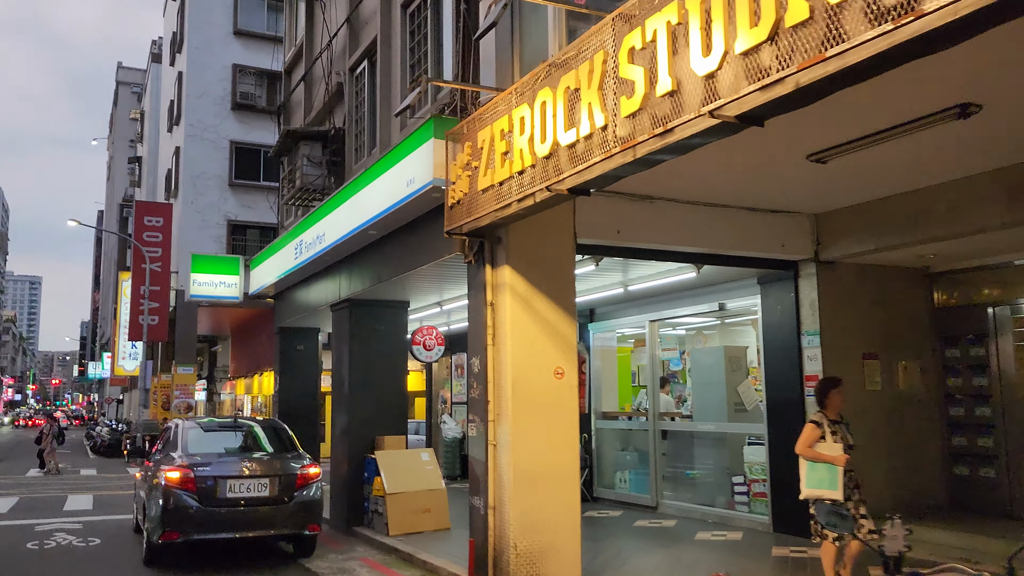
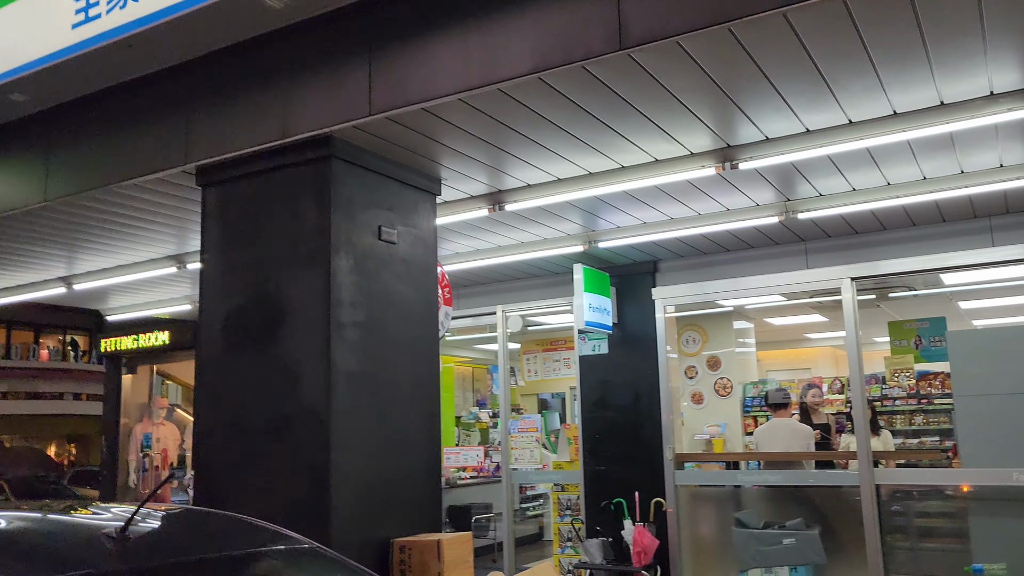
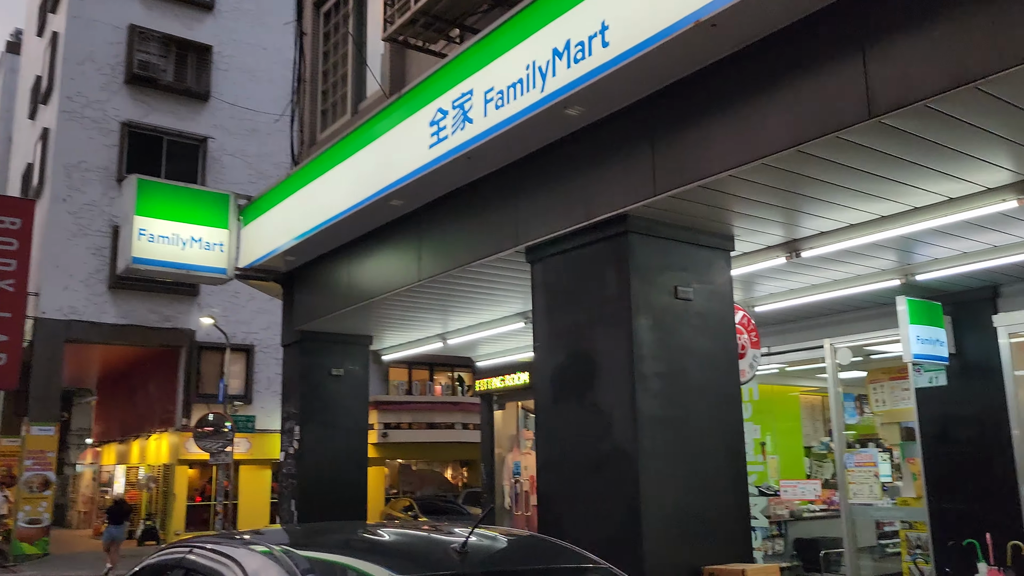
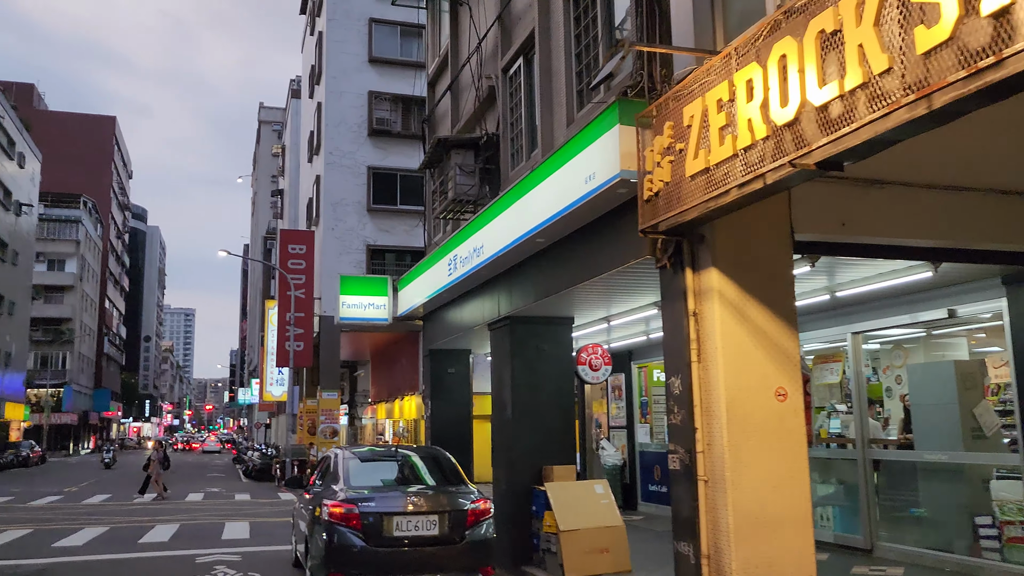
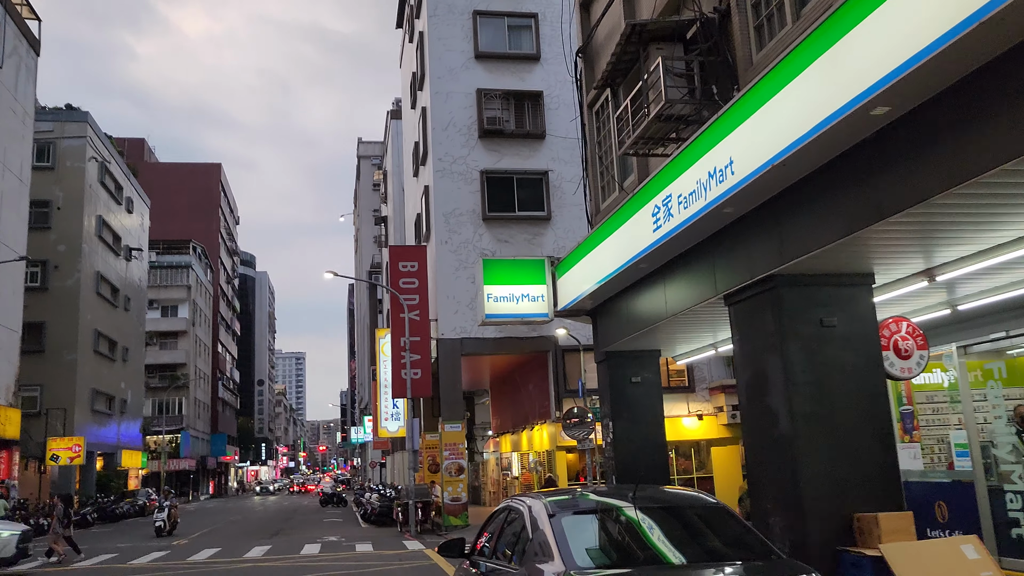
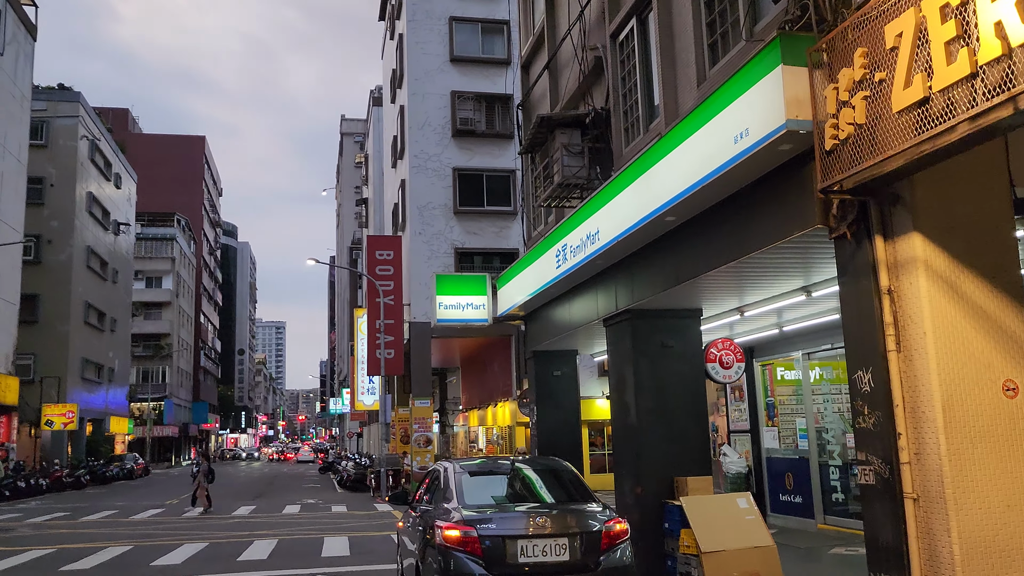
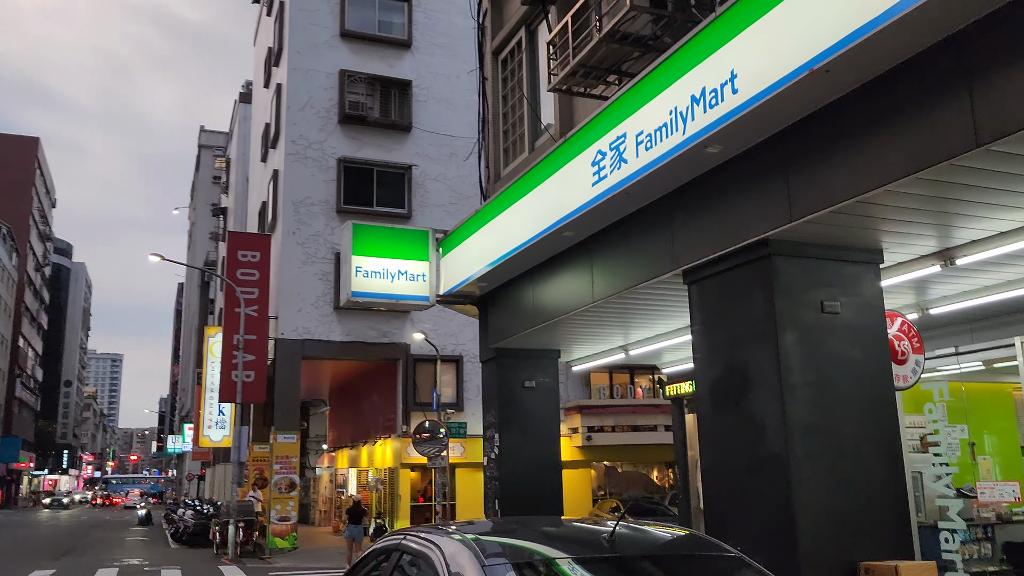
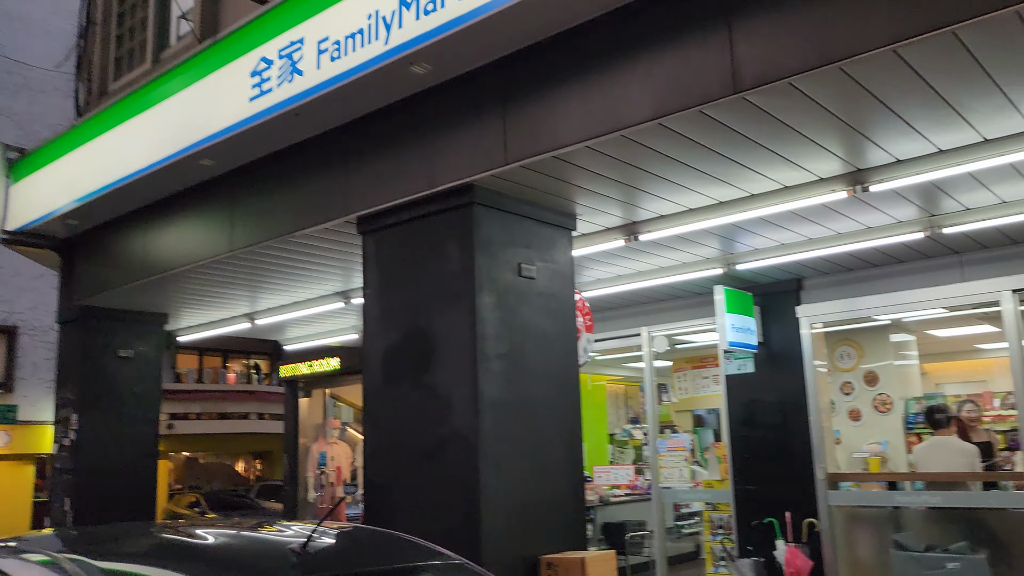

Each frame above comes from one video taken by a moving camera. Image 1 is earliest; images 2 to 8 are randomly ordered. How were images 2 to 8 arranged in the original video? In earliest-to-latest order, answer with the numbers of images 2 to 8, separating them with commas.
4, 6, 5, 7, 3, 8, 2
